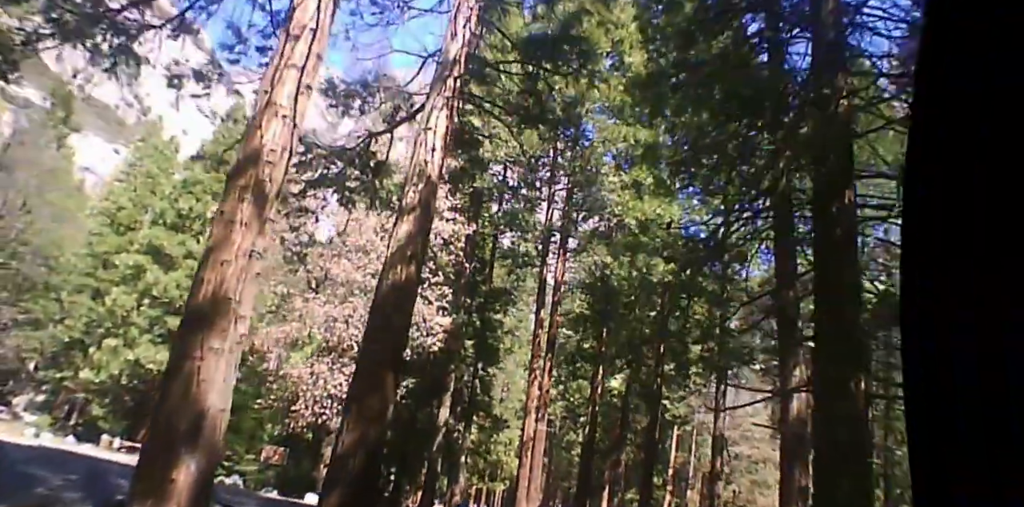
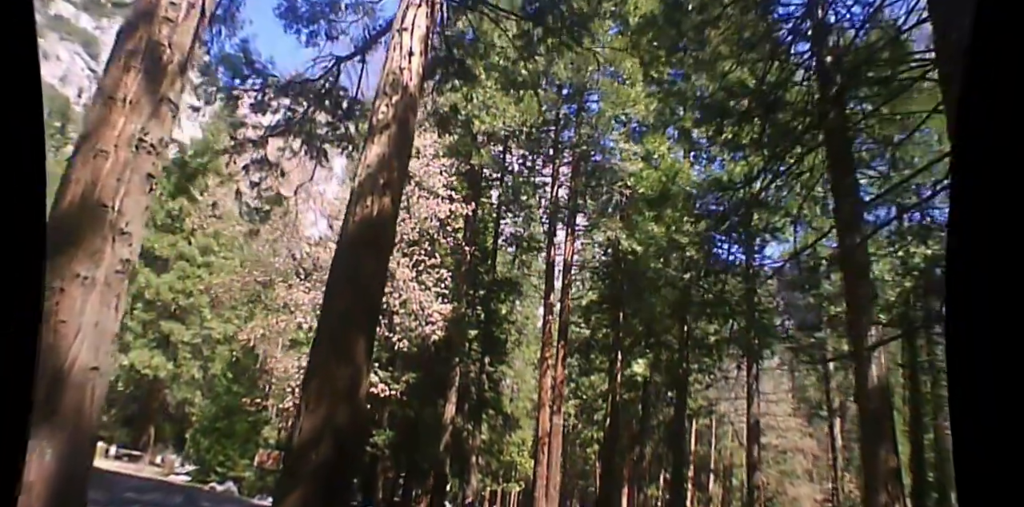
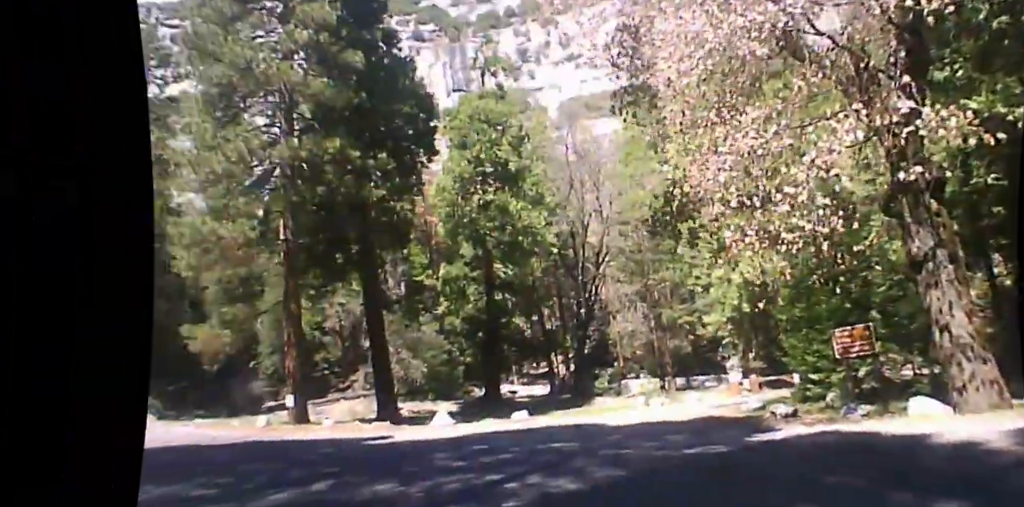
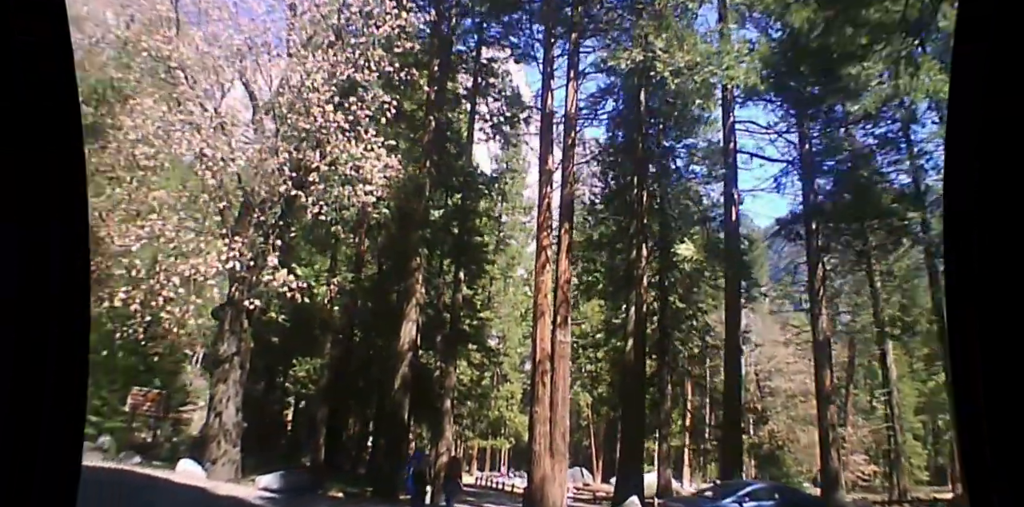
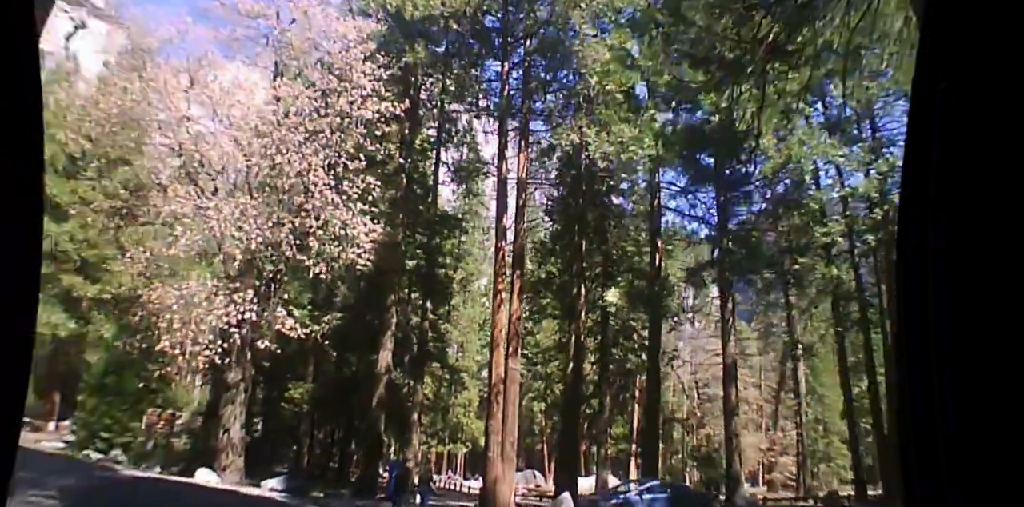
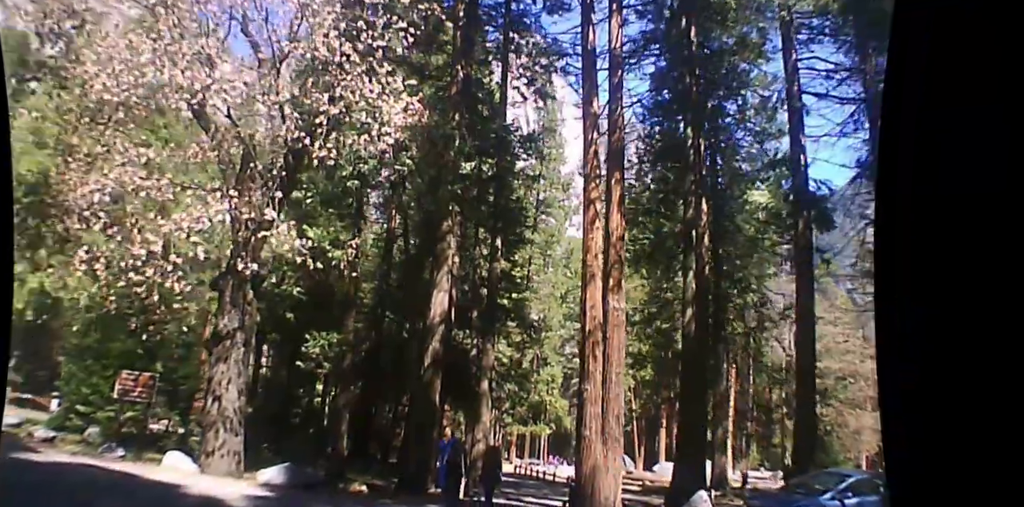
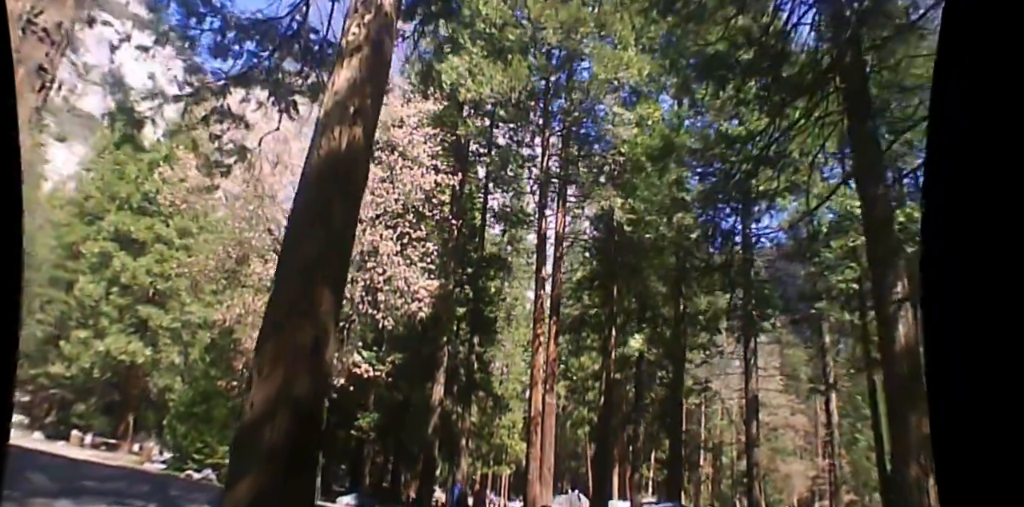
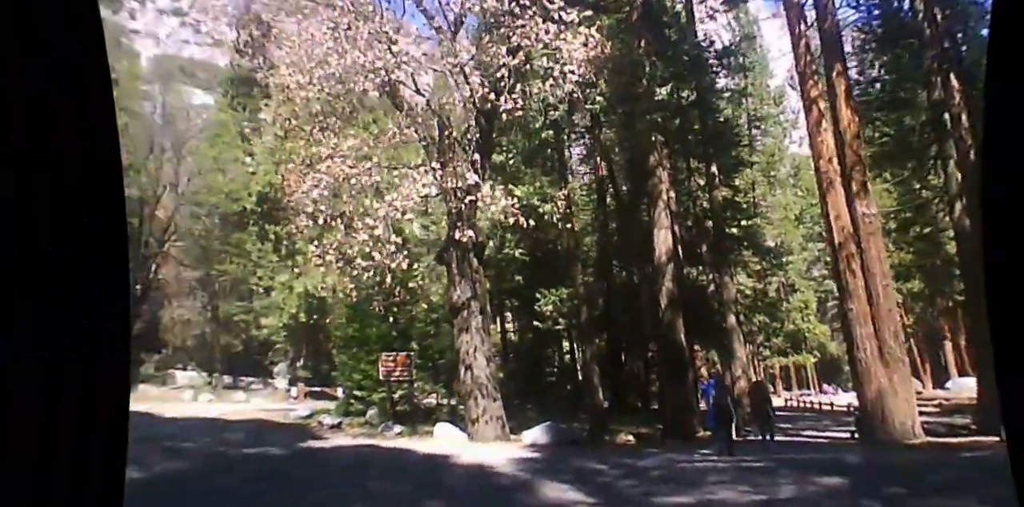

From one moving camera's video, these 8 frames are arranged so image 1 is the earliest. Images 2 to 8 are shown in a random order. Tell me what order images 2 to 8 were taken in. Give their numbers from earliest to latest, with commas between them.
2, 7, 5, 4, 6, 8, 3
